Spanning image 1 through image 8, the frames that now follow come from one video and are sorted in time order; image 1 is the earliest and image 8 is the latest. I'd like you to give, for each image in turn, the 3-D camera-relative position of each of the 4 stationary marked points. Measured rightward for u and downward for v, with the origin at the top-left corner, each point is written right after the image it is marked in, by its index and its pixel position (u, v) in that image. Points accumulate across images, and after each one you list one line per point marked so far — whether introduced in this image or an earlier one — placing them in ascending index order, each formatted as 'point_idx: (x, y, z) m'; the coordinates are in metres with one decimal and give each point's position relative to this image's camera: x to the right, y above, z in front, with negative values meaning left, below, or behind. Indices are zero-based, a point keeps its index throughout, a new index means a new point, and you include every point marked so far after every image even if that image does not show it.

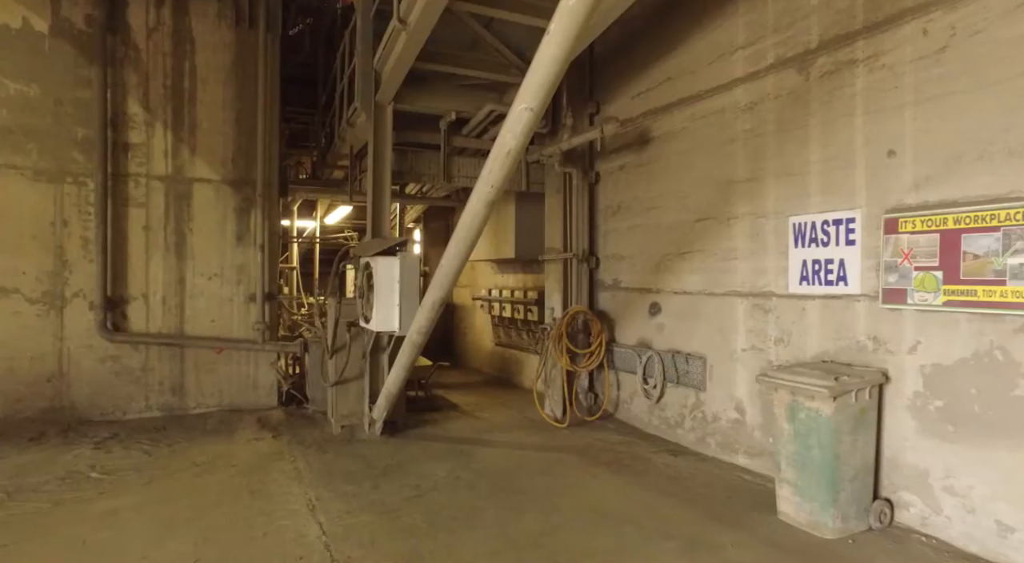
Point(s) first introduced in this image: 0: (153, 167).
0: (-3.0, +1.0, +4.7) m
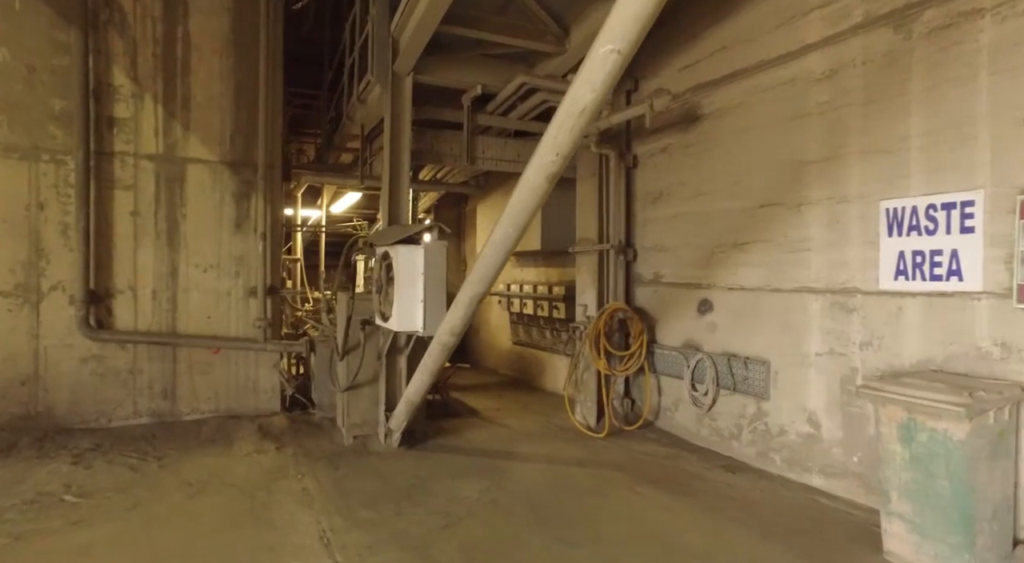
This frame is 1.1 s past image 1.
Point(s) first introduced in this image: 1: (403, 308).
0: (-2.8, +1.0, +4.2) m
1: (-0.6, -0.2, +3.3) m
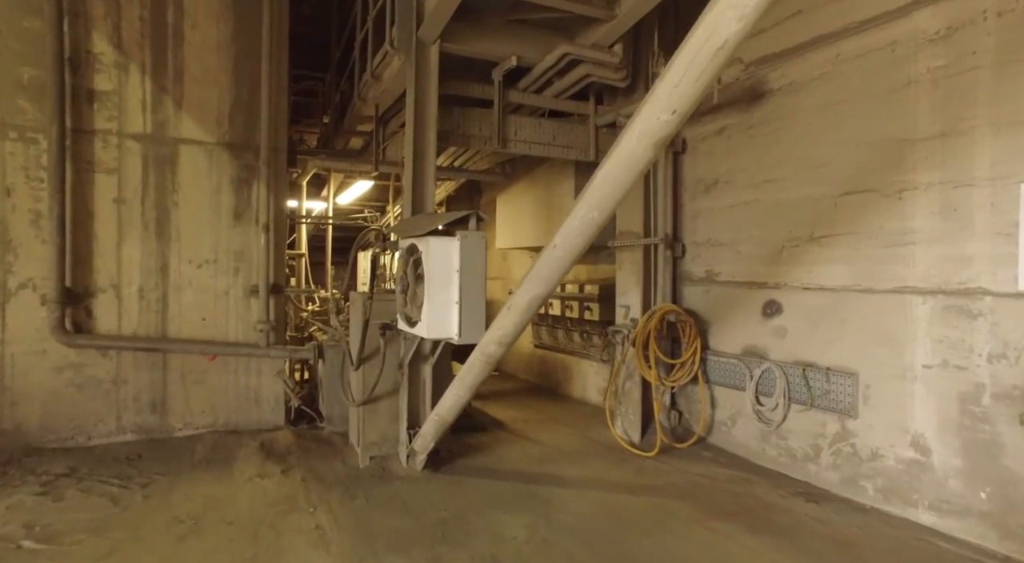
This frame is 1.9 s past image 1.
0: (-2.5, +1.0, +3.7) m
1: (-0.4, -0.1, +2.8) m
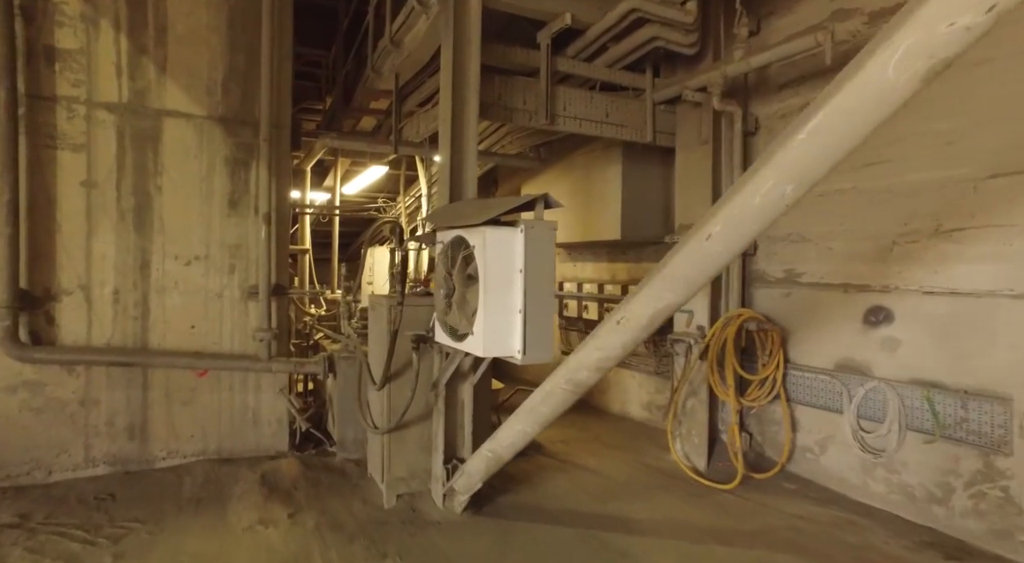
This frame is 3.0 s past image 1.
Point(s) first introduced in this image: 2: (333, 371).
0: (-2.2, +1.0, +3.1) m
1: (-0.1, -0.2, +2.2) m
2: (-1.1, -0.6, +3.5) m
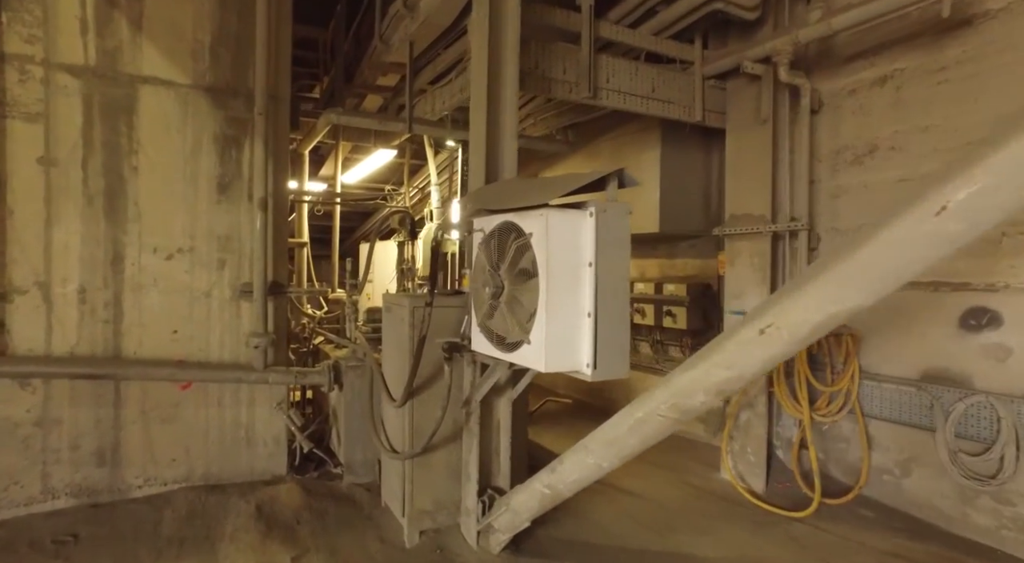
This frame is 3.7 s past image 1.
0: (-2.0, +1.1, +2.6) m
1: (+0.1, -0.1, +1.7) m
2: (-0.9, -0.5, +3.0) m
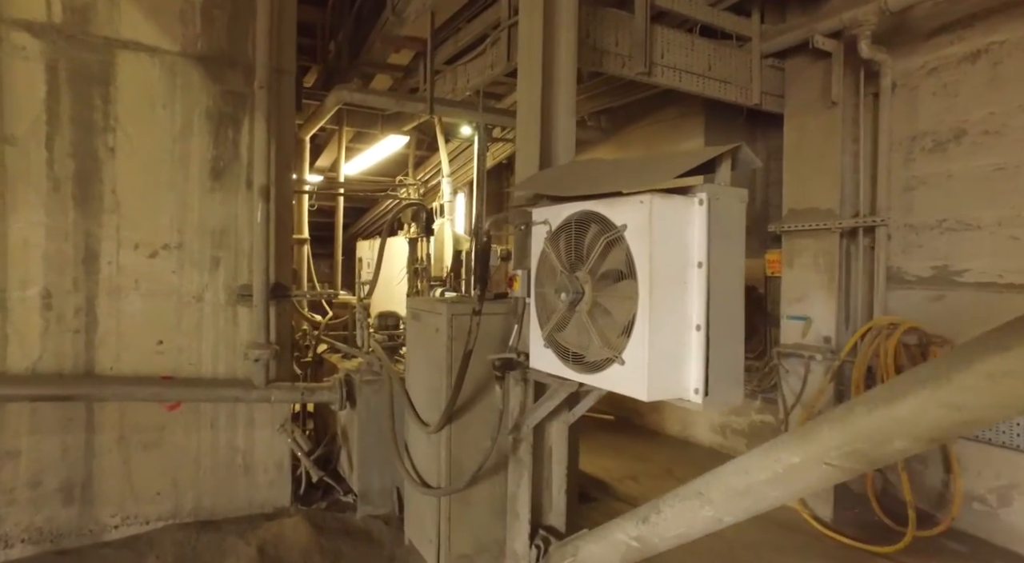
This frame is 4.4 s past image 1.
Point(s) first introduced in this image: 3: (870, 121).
0: (-1.8, +1.0, +2.1) m
1: (+0.4, -0.2, +1.4) m
2: (-0.7, -0.5, +2.6) m
3: (+1.7, +0.8, +2.7) m
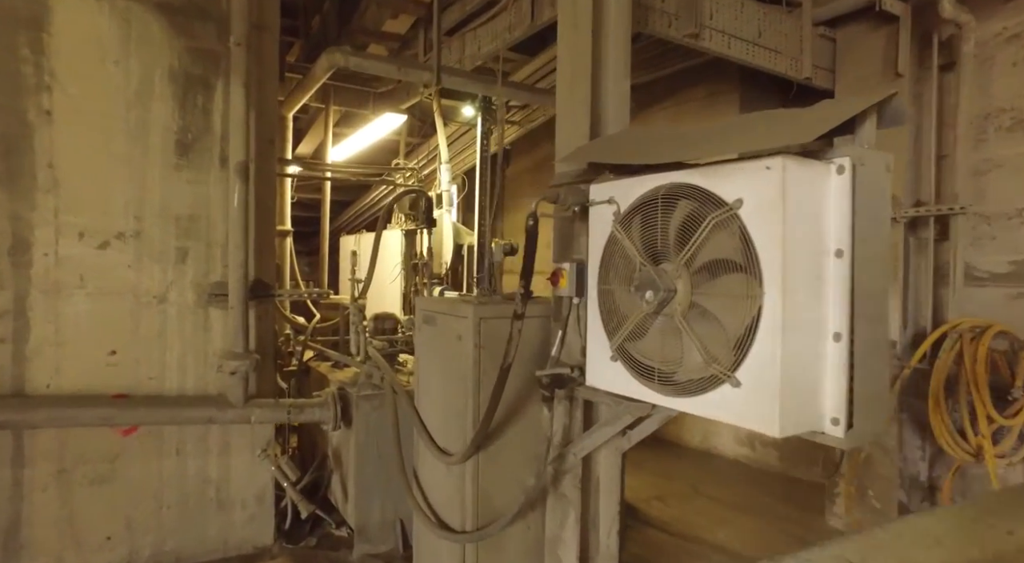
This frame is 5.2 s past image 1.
0: (-1.7, +1.1, +1.7) m
1: (+0.5, -0.1, +1.0) m
2: (-0.6, -0.5, +2.2) m
3: (+1.8, +0.8, +2.4) m
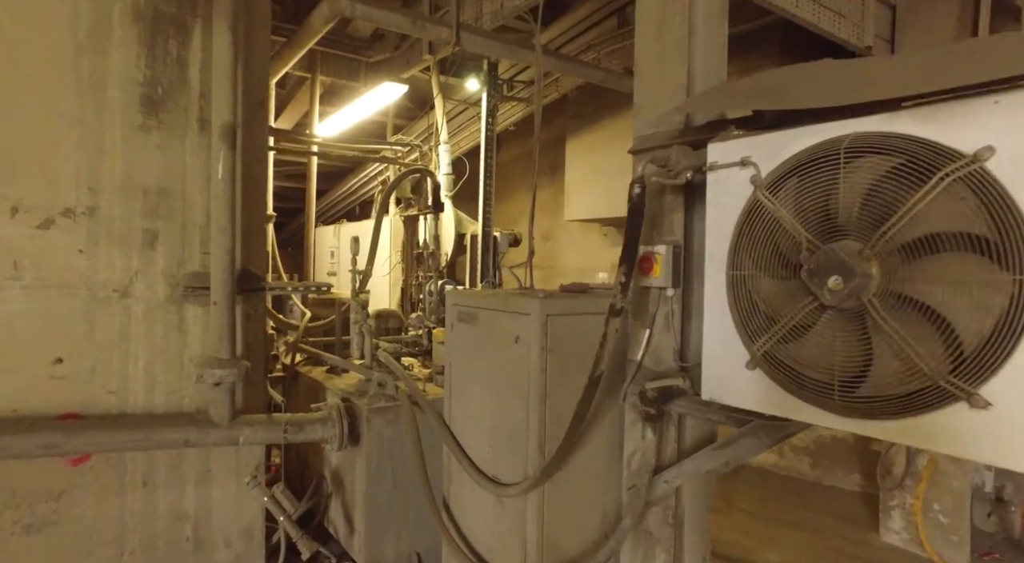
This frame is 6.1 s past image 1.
0: (-1.6, +1.1, +1.2) m
1: (+0.7, -0.1, +0.7) m
2: (-0.5, -0.5, +1.9) m
3: (+1.9, +0.8, +2.2) m
